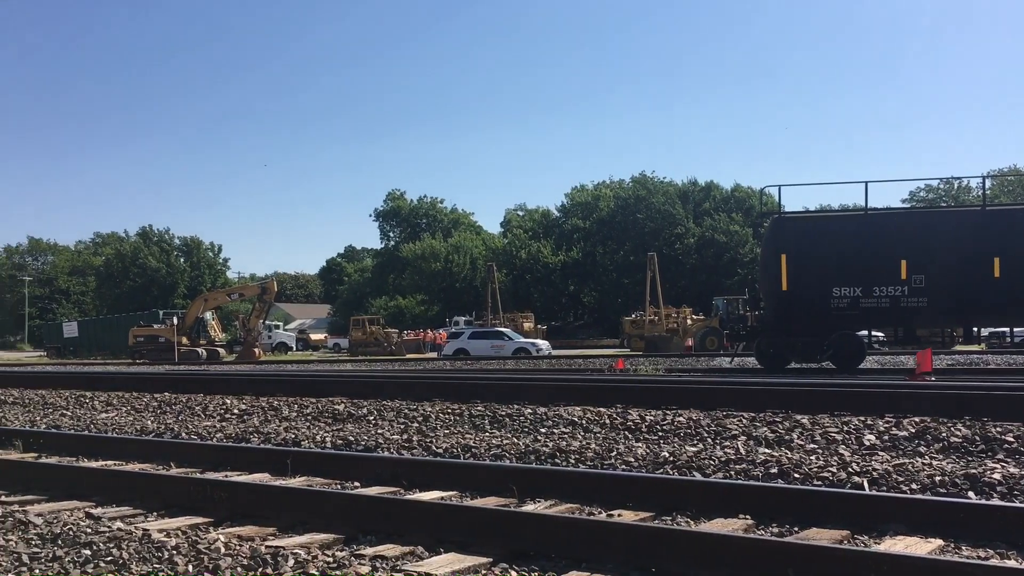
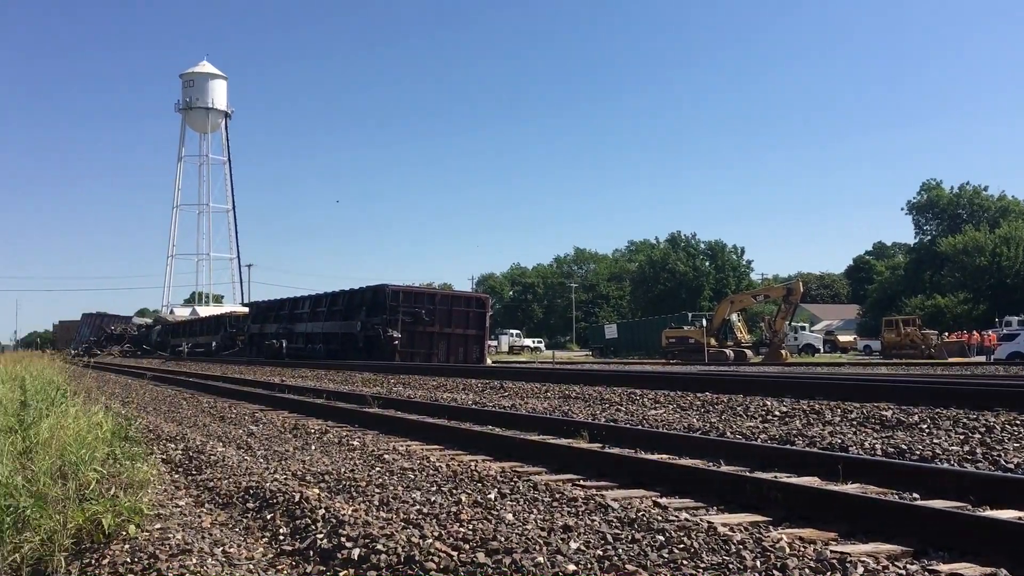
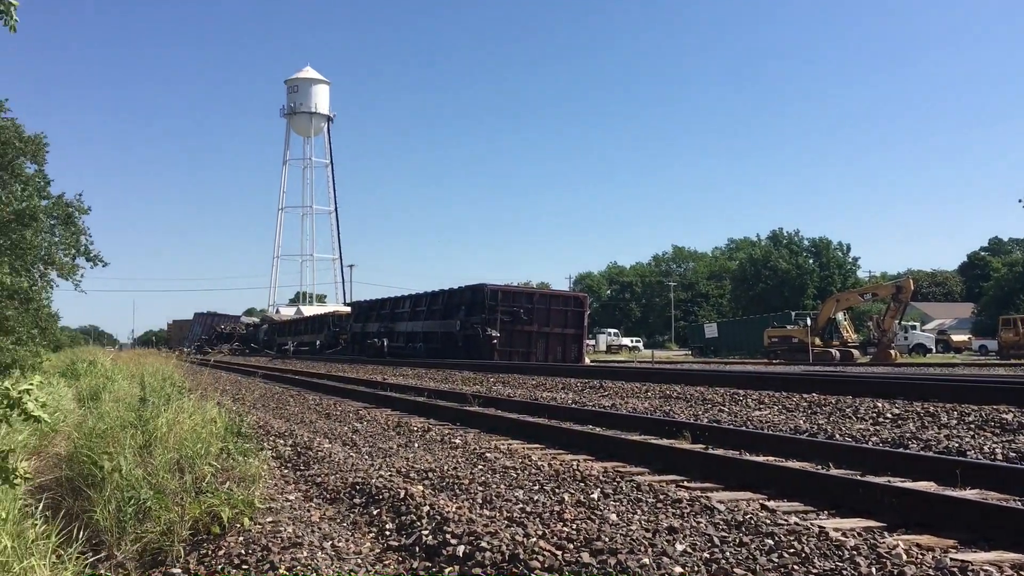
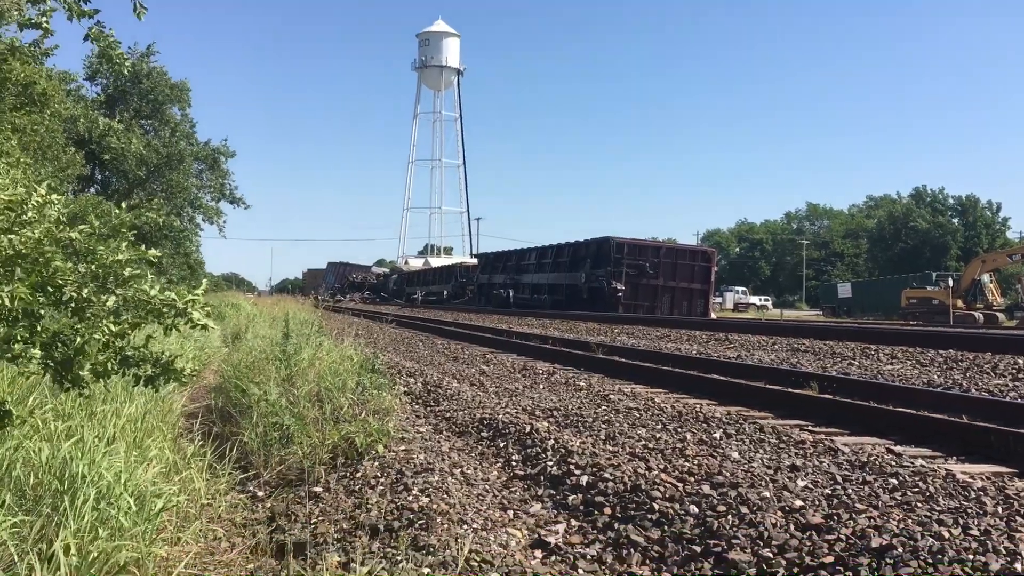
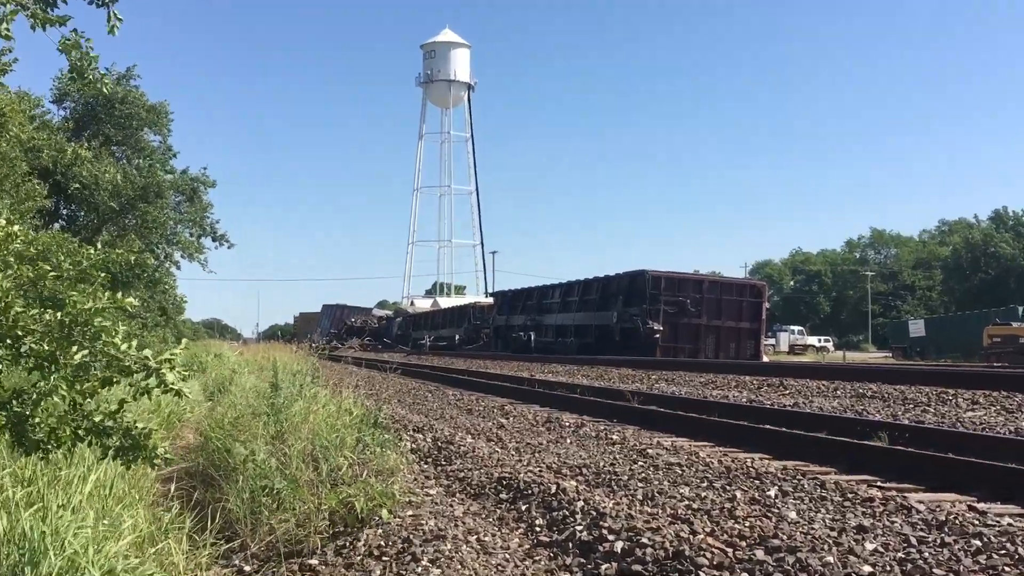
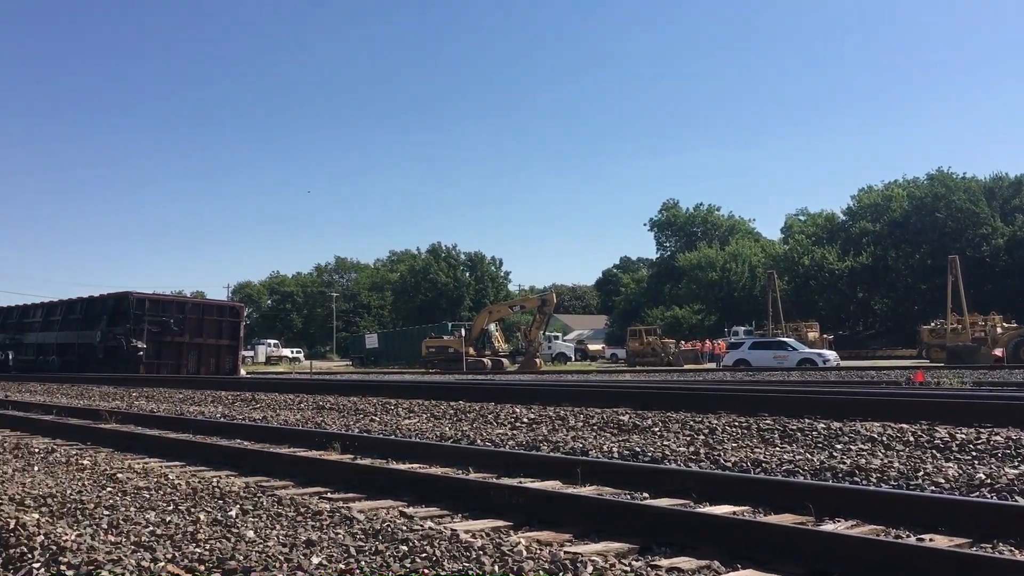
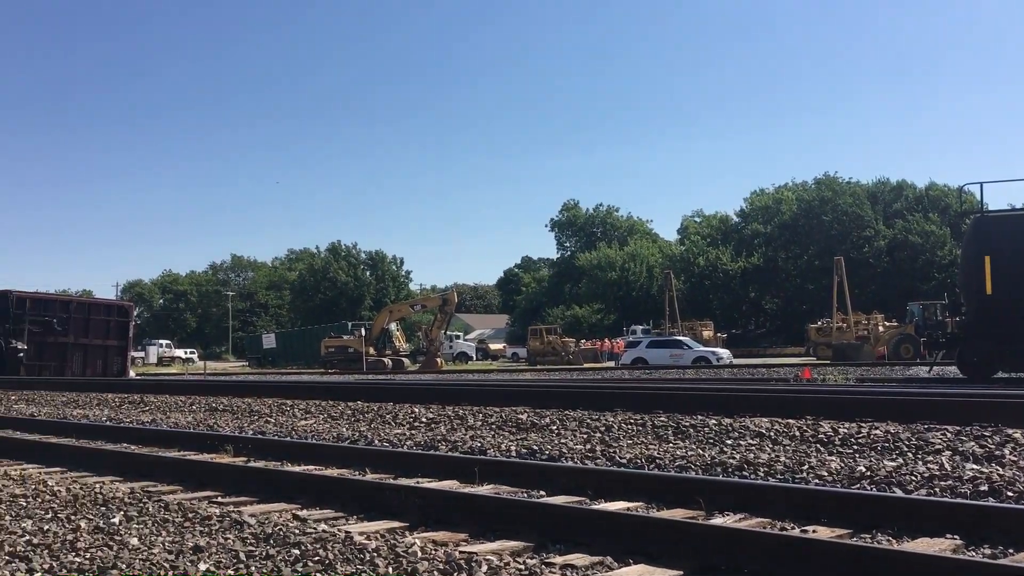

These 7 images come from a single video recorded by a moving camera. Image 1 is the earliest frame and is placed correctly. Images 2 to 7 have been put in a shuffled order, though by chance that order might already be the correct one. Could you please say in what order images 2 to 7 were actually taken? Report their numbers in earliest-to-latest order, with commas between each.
7, 6, 2, 3, 4, 5
